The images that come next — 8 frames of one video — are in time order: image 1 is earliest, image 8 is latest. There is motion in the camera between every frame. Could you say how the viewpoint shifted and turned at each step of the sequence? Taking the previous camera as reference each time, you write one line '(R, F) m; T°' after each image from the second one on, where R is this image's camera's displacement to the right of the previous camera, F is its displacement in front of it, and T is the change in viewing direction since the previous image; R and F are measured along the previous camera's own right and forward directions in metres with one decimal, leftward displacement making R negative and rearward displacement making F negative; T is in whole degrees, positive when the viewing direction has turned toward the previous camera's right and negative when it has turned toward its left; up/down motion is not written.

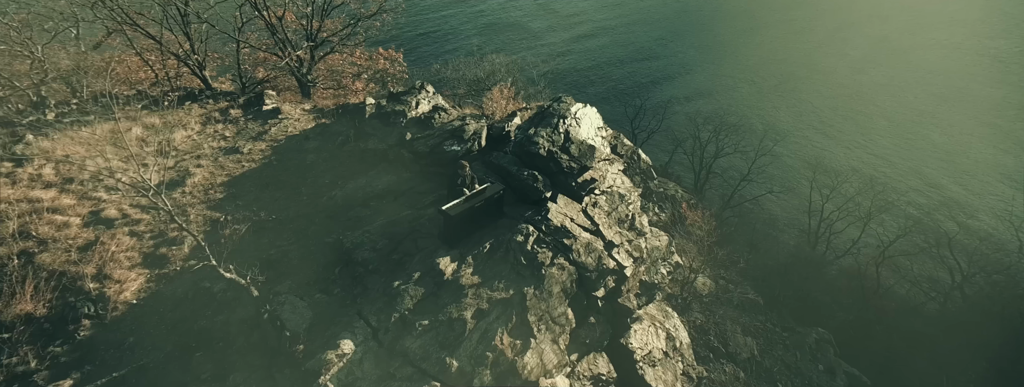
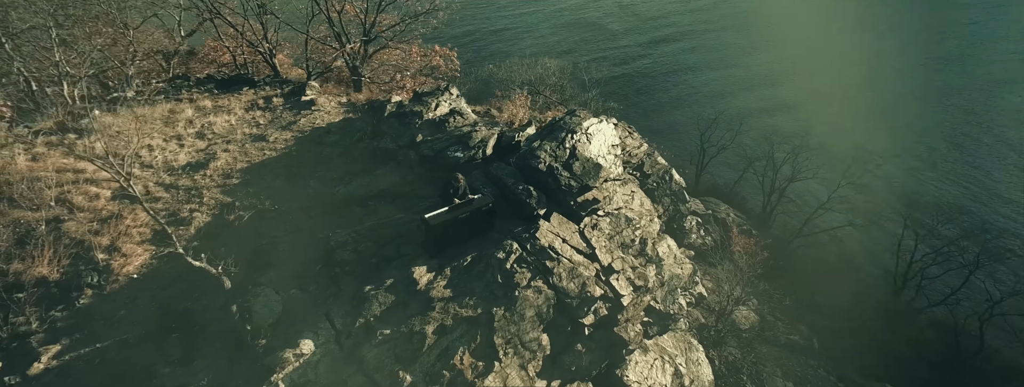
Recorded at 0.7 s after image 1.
(+1.7, +0.6) m; -7°
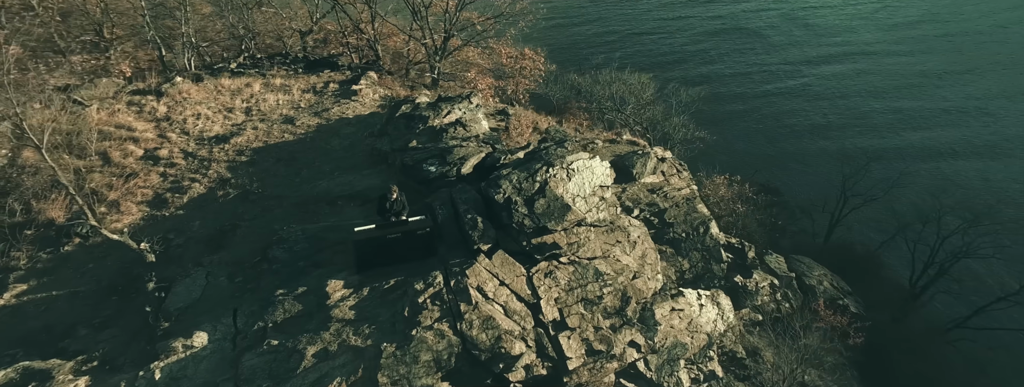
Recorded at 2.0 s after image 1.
(+3.6, +1.6) m; -13°
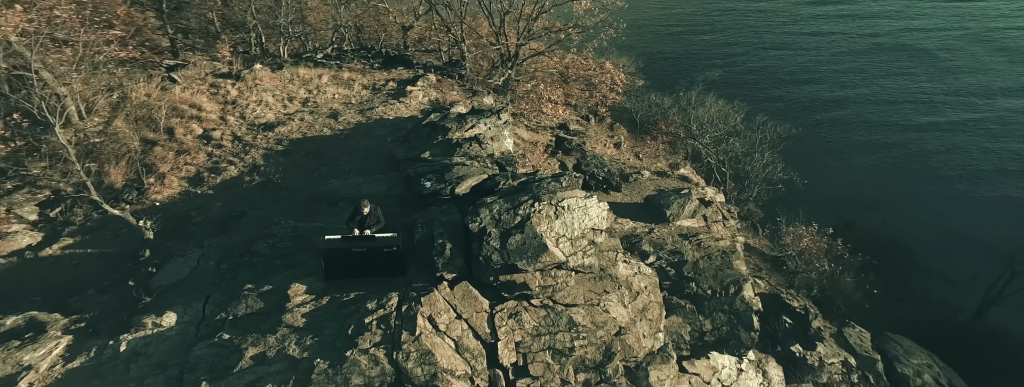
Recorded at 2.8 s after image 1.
(+2.5, +0.9) m; -11°
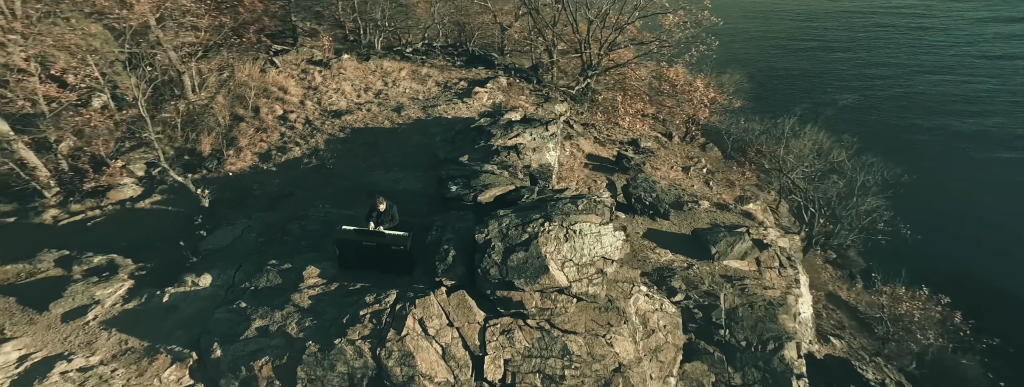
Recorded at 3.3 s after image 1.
(+1.7, +0.3) m; -11°
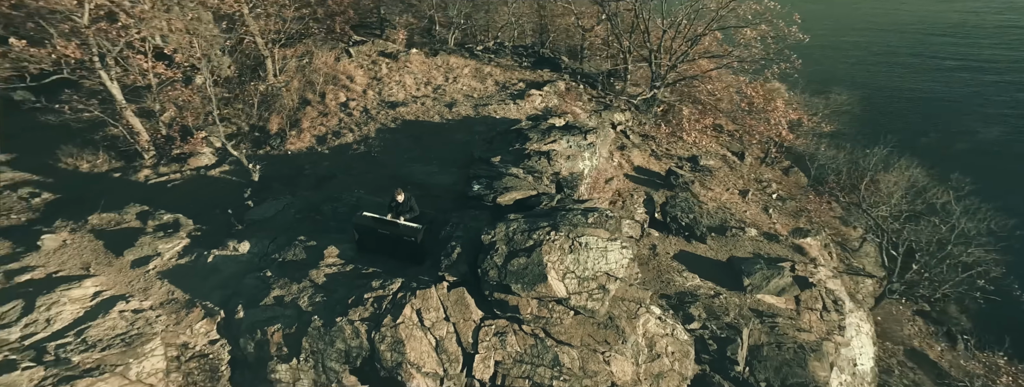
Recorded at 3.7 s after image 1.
(+1.4, 0.0) m; -9°
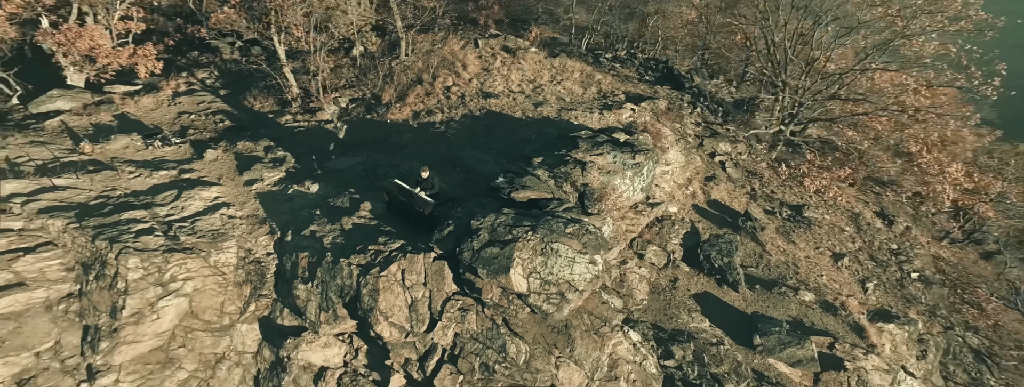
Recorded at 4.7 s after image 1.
(+3.7, -0.4) m; -17°
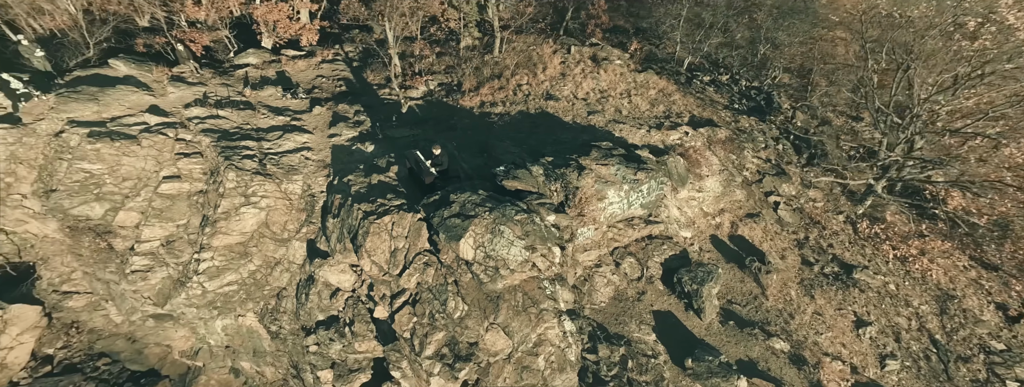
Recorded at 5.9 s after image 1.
(+4.5, -1.6) m; -15°
